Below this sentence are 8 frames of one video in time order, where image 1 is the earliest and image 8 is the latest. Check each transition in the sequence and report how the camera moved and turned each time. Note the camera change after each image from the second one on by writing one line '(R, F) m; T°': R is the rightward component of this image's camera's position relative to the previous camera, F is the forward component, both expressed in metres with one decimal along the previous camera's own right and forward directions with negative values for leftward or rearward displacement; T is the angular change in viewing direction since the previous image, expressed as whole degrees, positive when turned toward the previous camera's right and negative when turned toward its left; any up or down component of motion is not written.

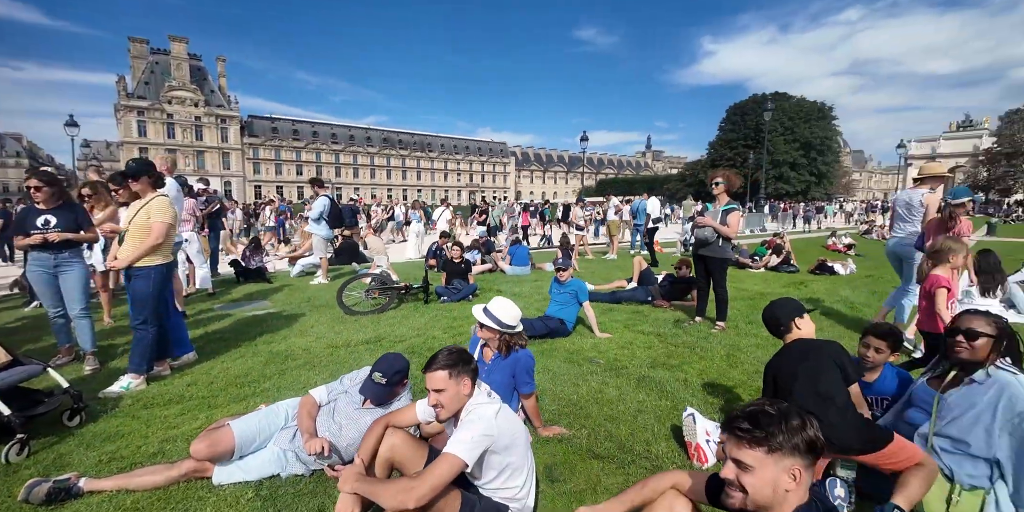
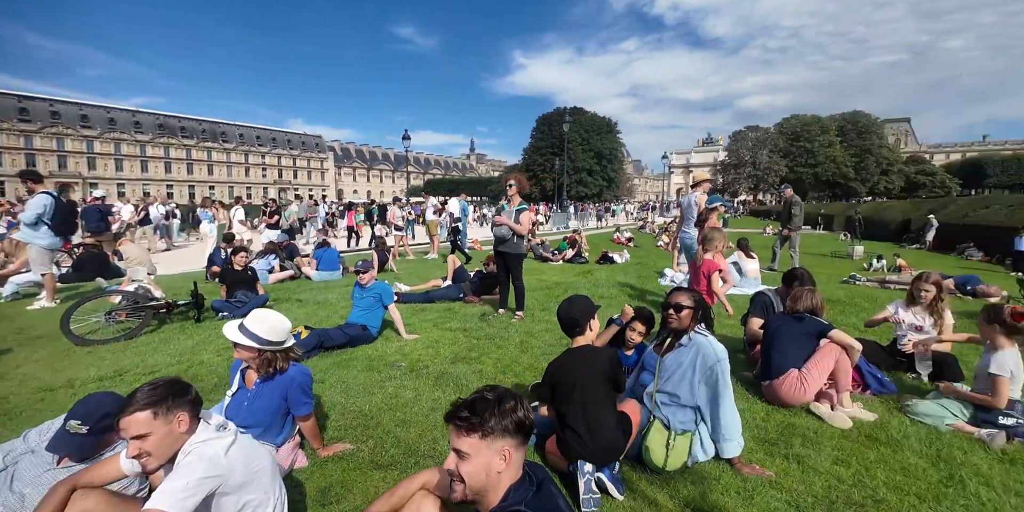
(+0.3, 0.0) m; +22°
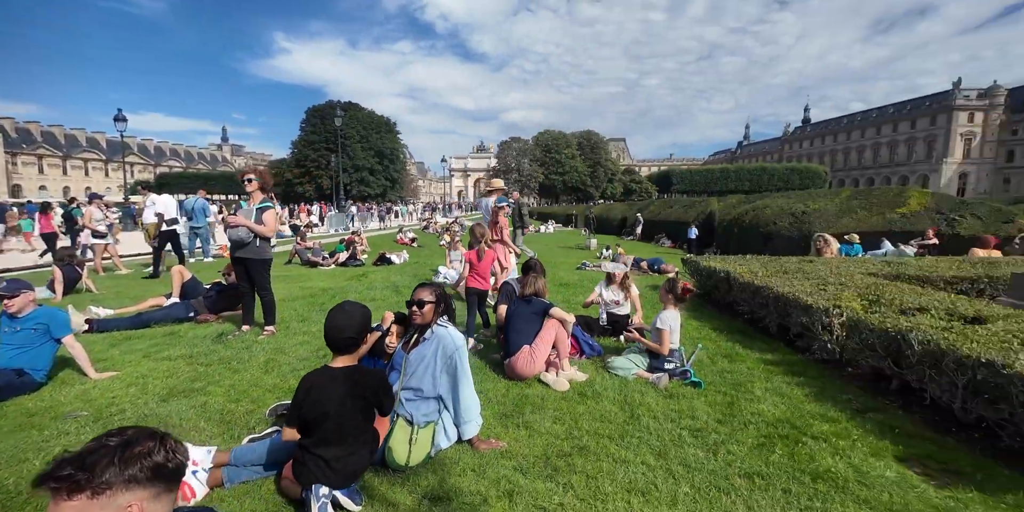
(+0.3, 0.0) m; +26°
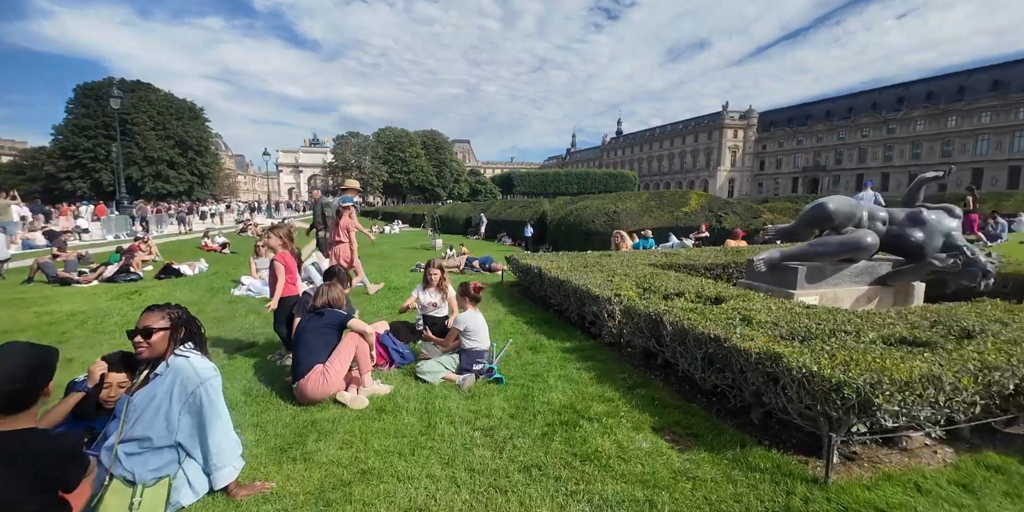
(+0.5, +0.1) m; +19°
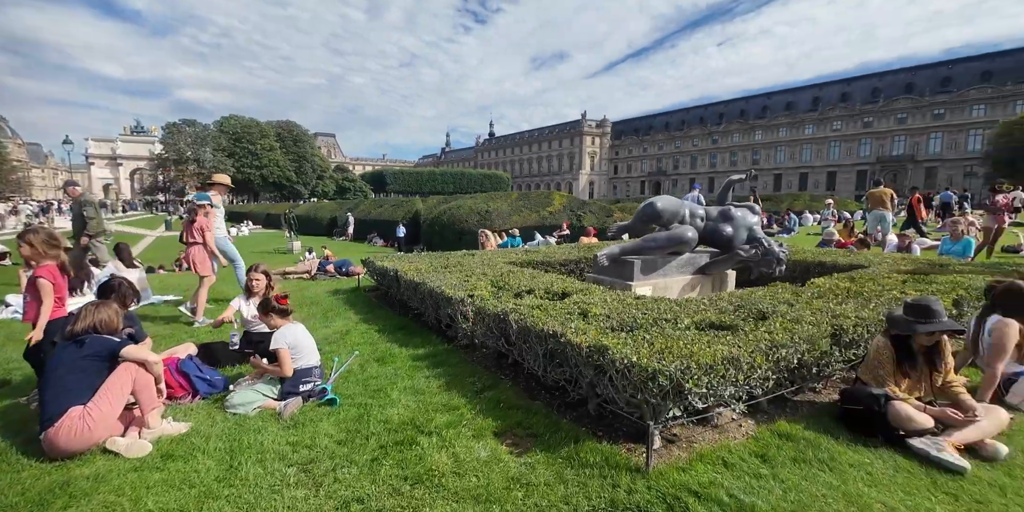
(+0.3, +0.2) m; +15°
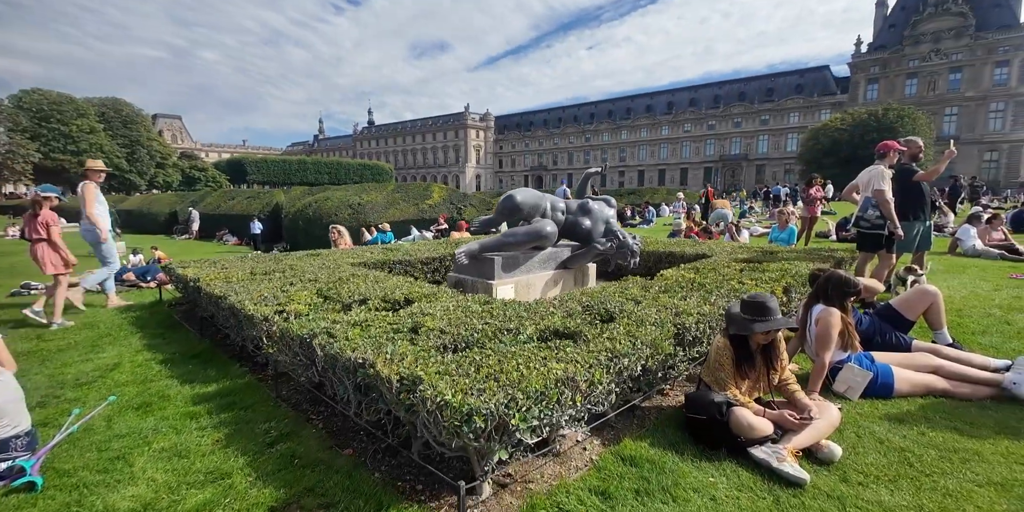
(+0.6, +0.7) m; +14°
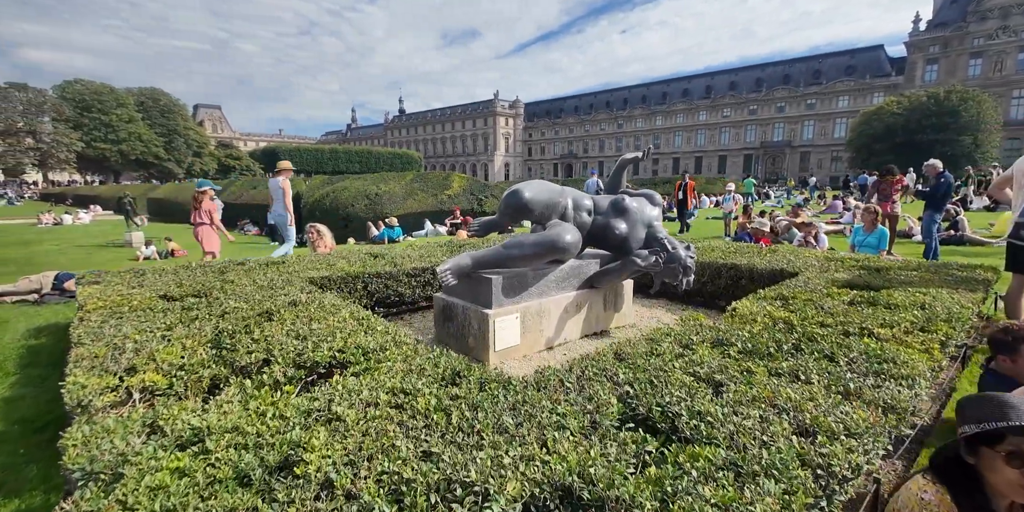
(+0.2, +1.7) m; -4°
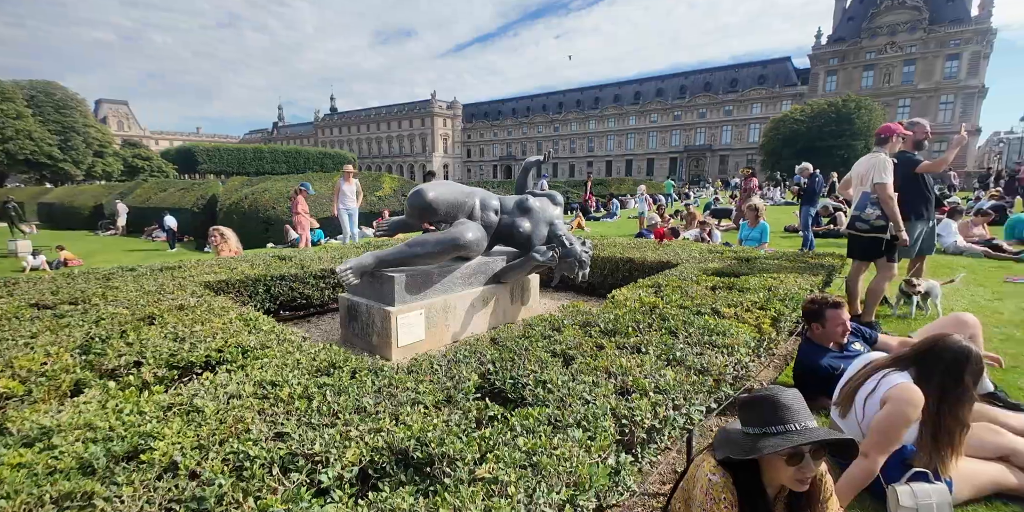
(+0.4, -0.2) m; +7°
